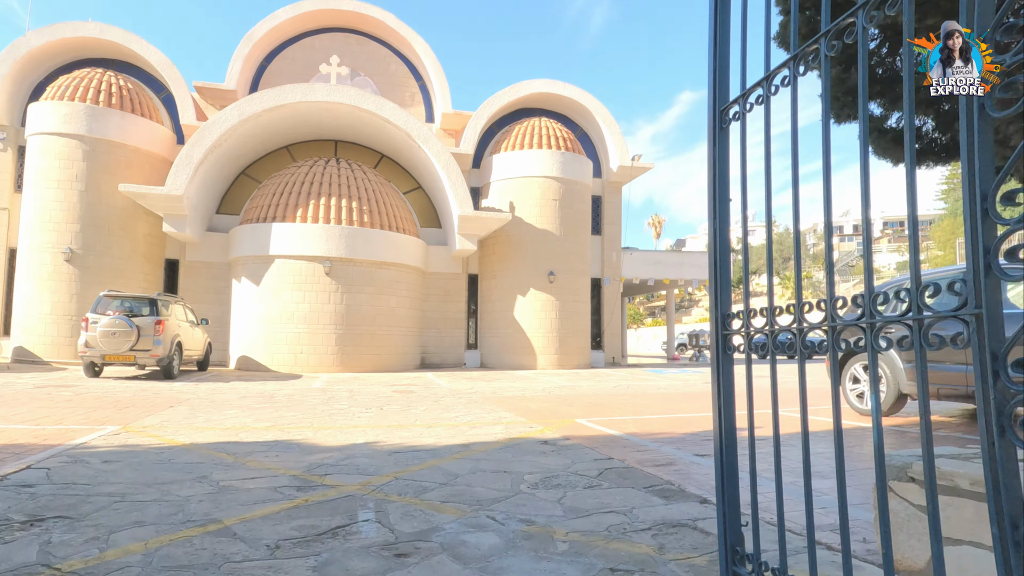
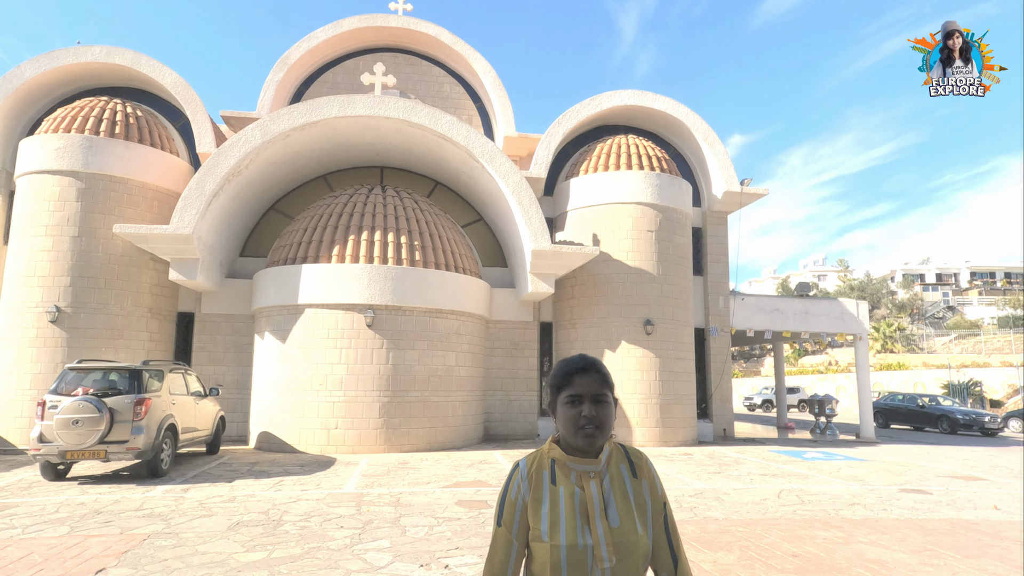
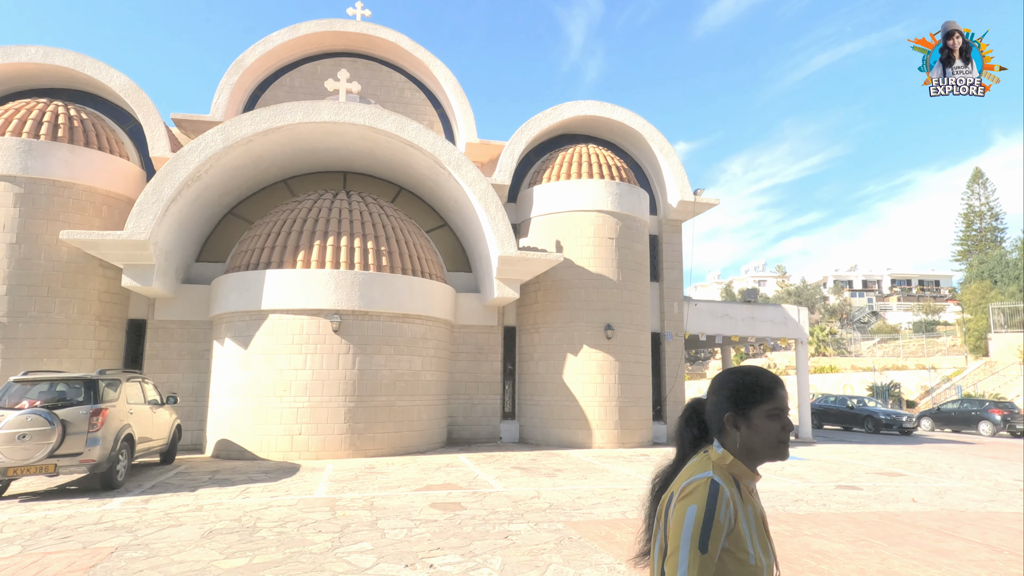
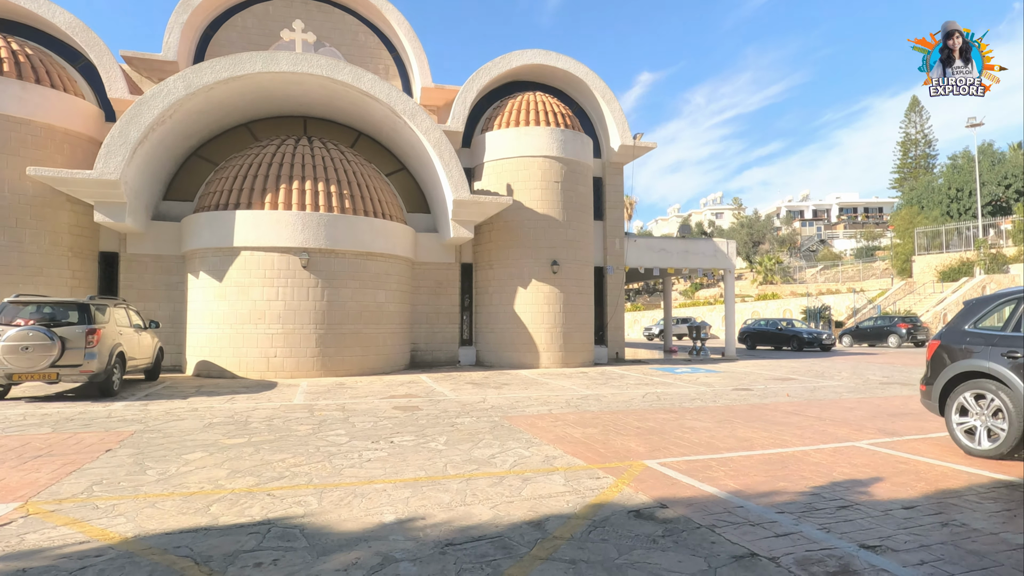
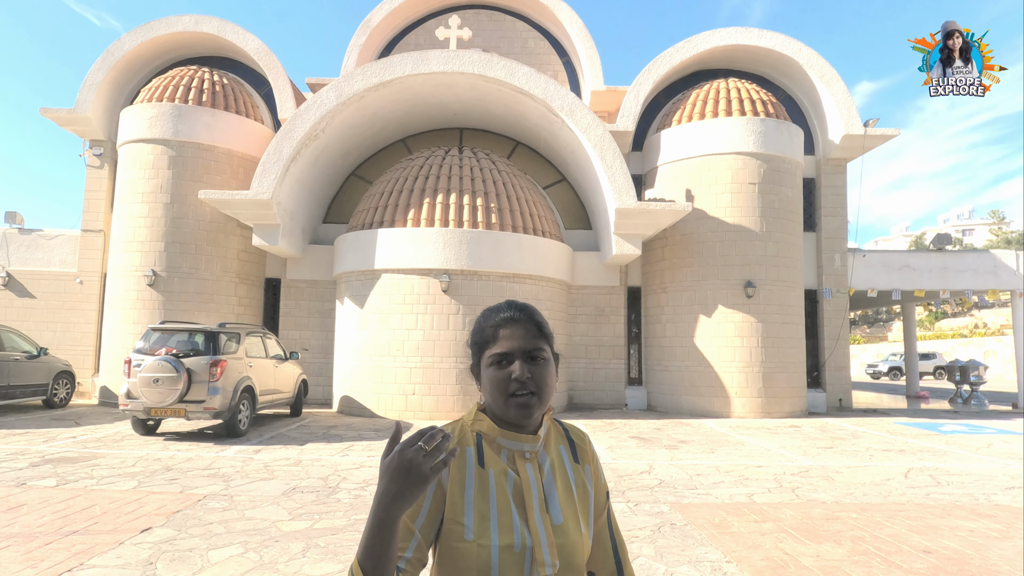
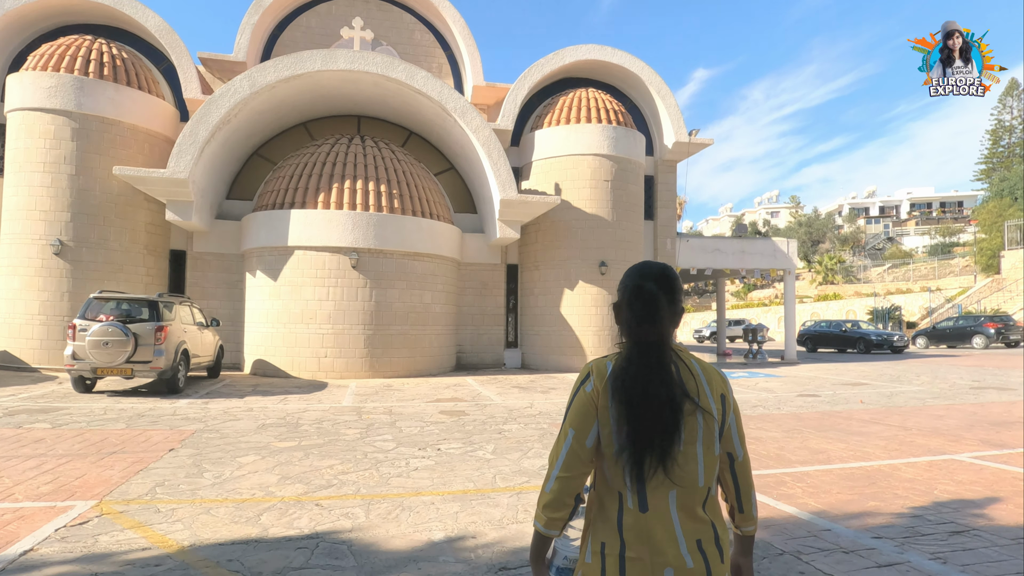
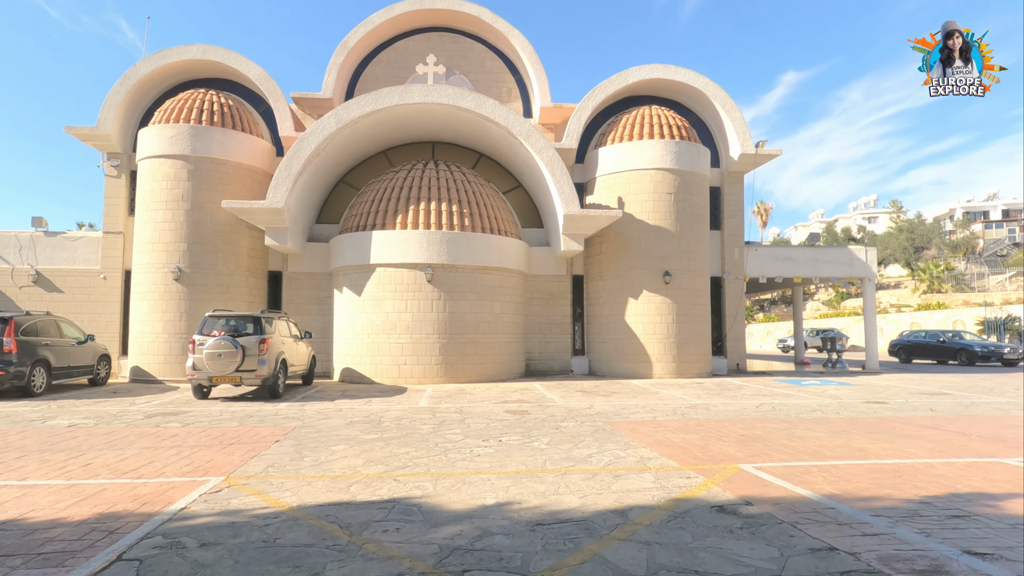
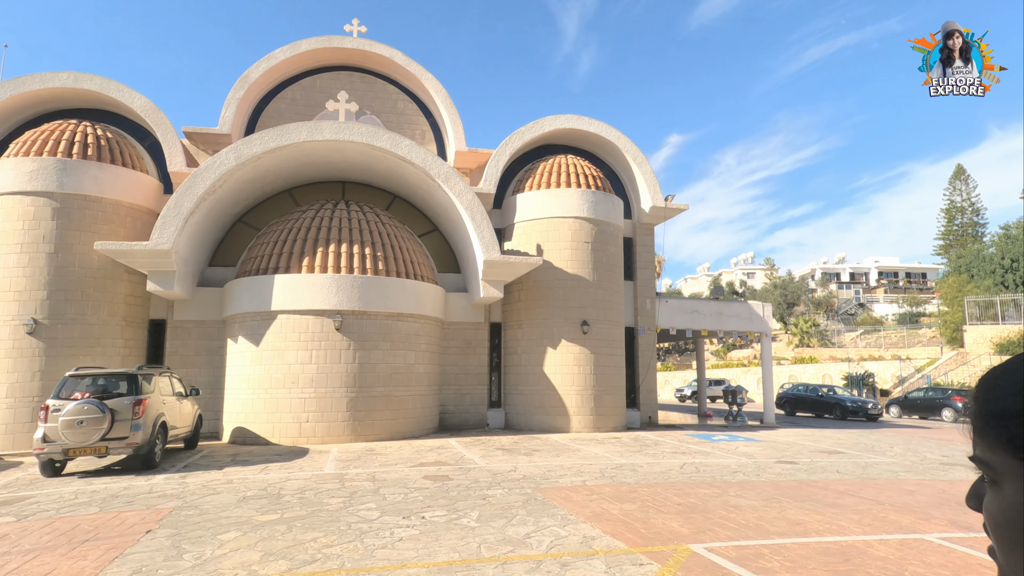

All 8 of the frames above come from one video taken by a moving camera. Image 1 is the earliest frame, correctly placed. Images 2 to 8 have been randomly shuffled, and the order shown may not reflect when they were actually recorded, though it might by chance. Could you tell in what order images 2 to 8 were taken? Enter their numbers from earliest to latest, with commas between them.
7, 4, 8, 6, 3, 2, 5
